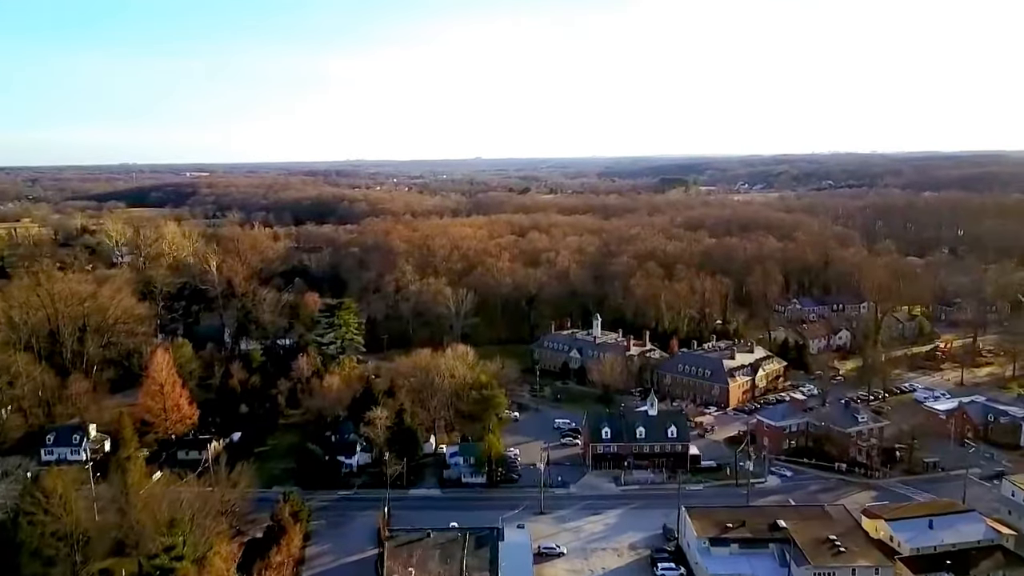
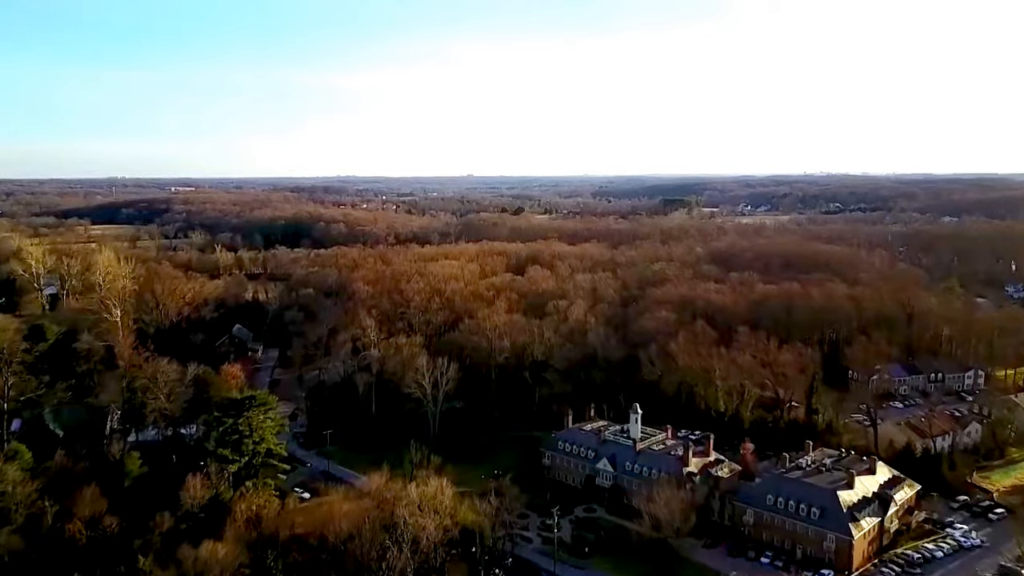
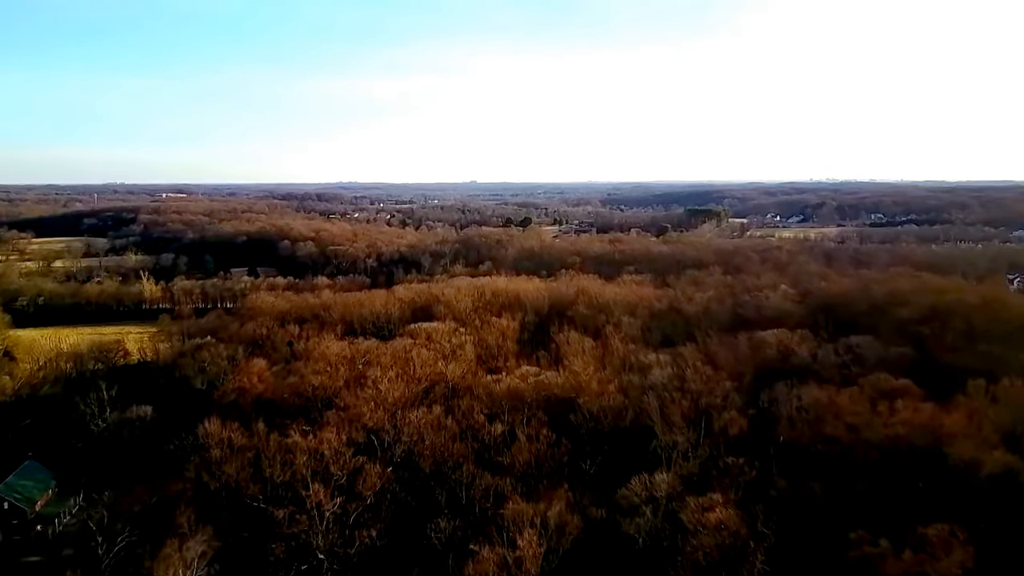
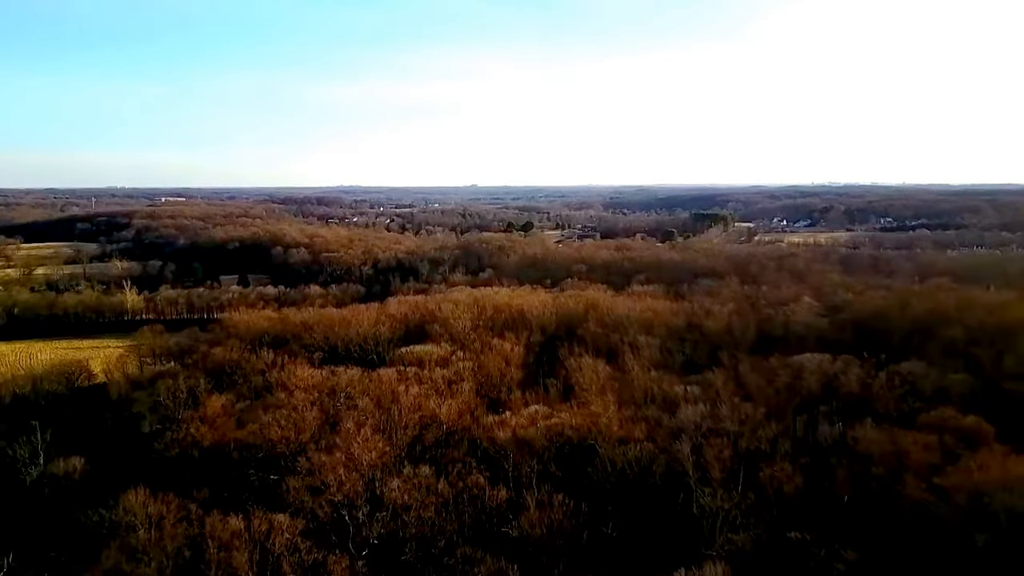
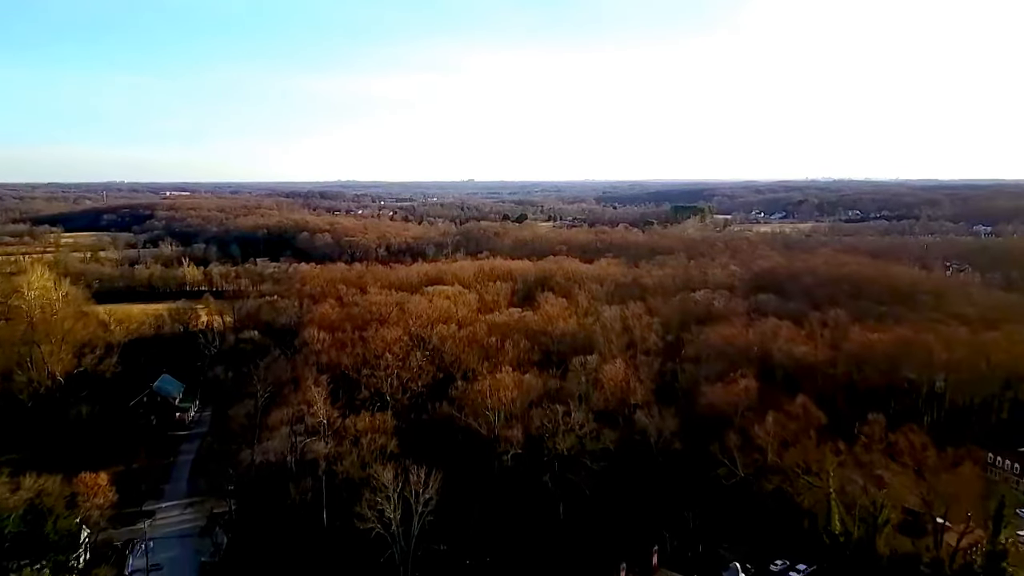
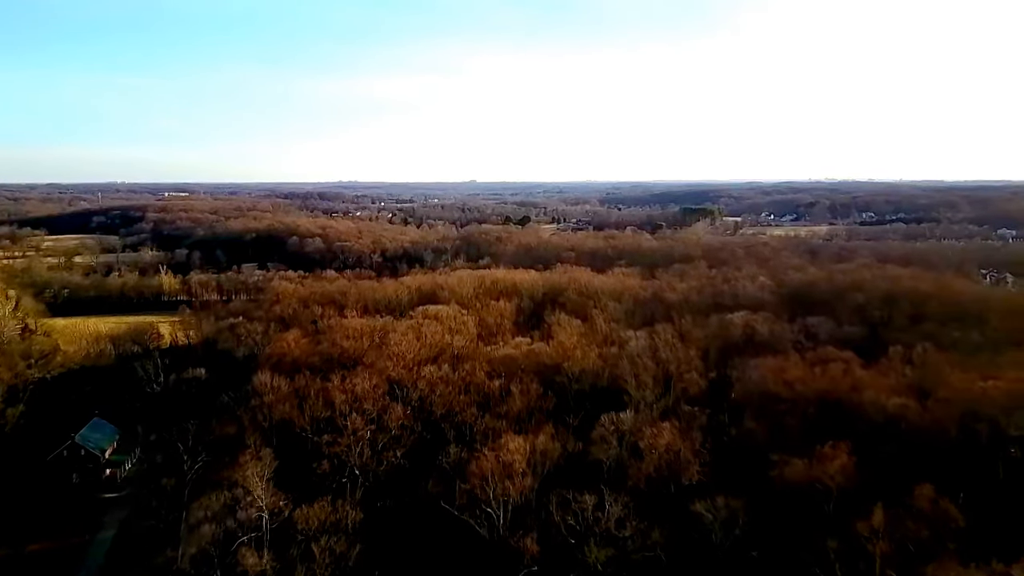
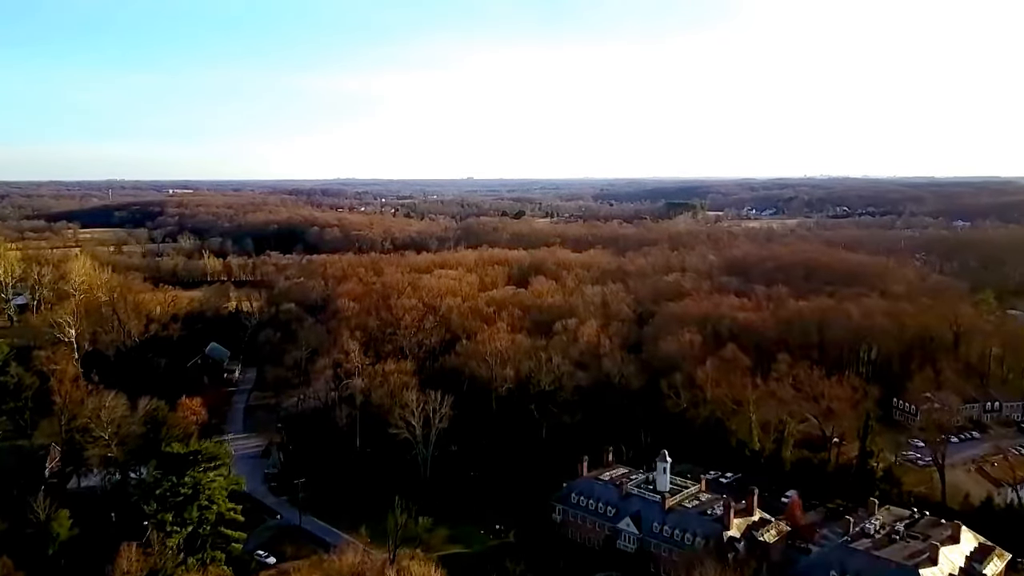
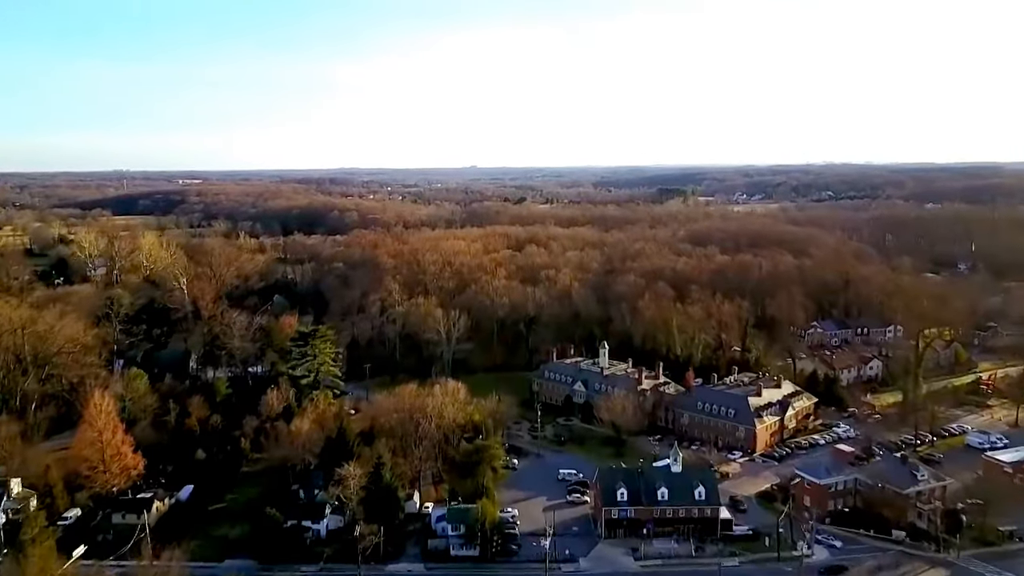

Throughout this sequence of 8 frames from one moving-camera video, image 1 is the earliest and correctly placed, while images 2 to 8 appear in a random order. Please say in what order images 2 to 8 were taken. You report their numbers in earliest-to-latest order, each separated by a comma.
8, 2, 7, 5, 6, 3, 4
